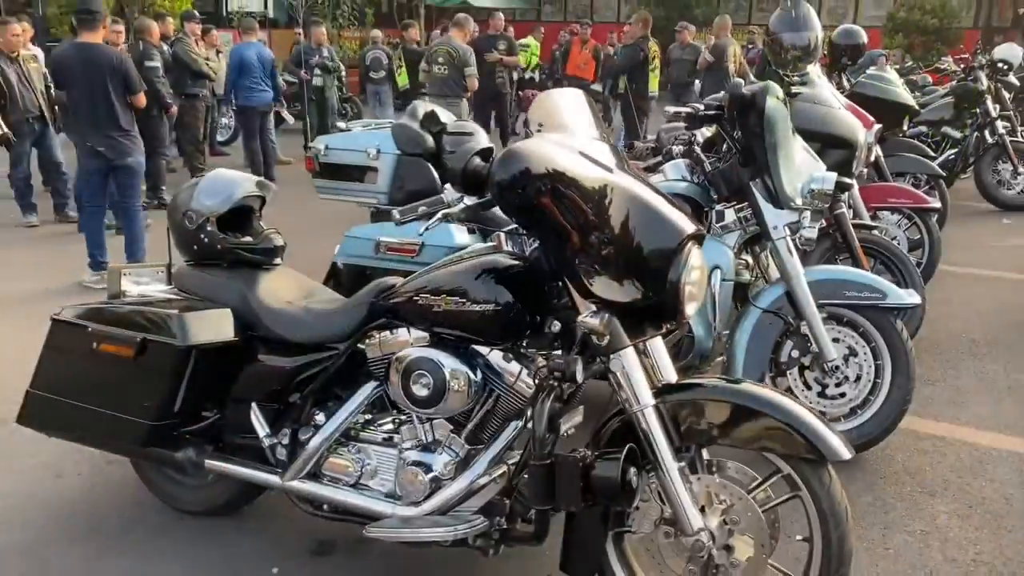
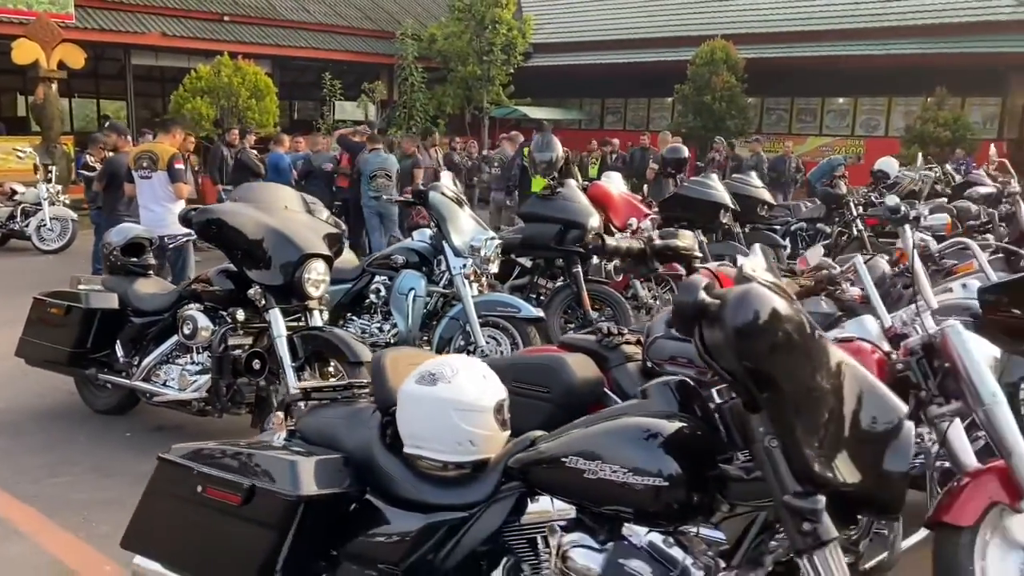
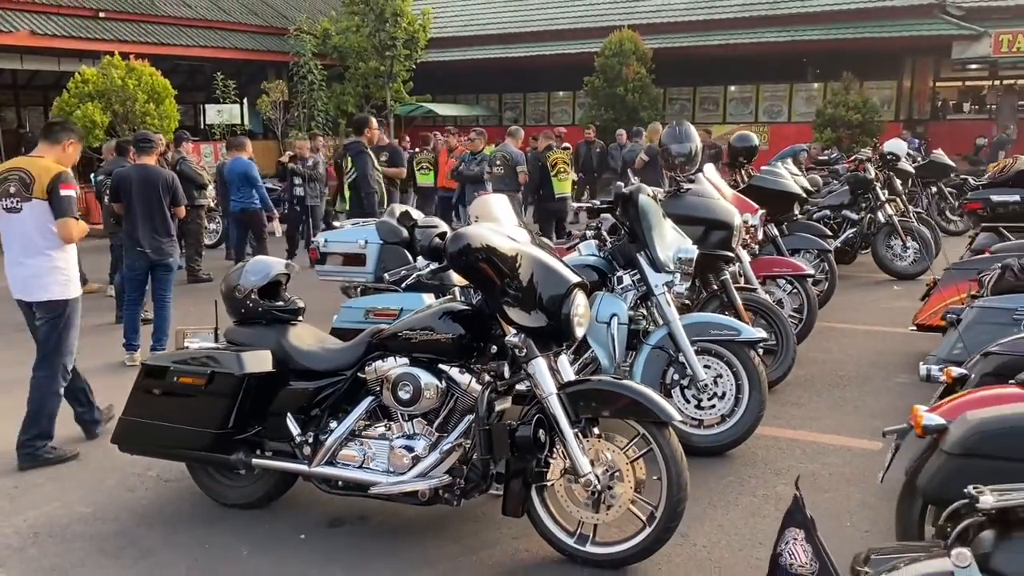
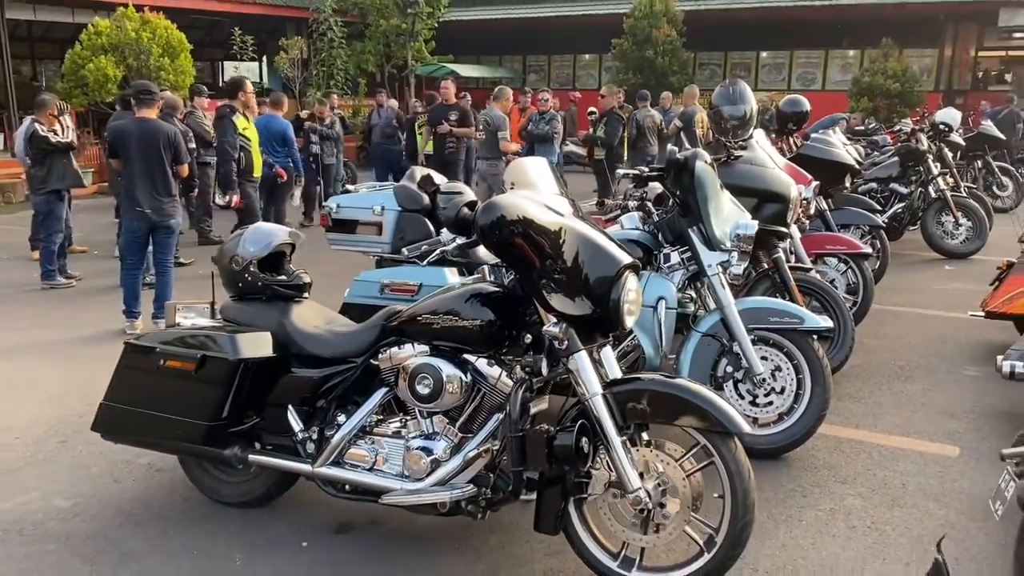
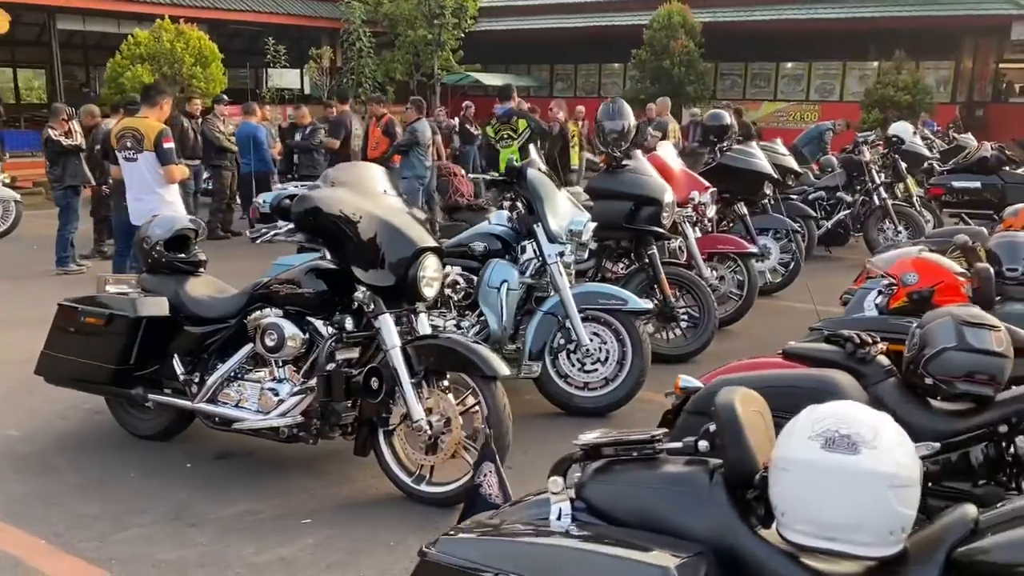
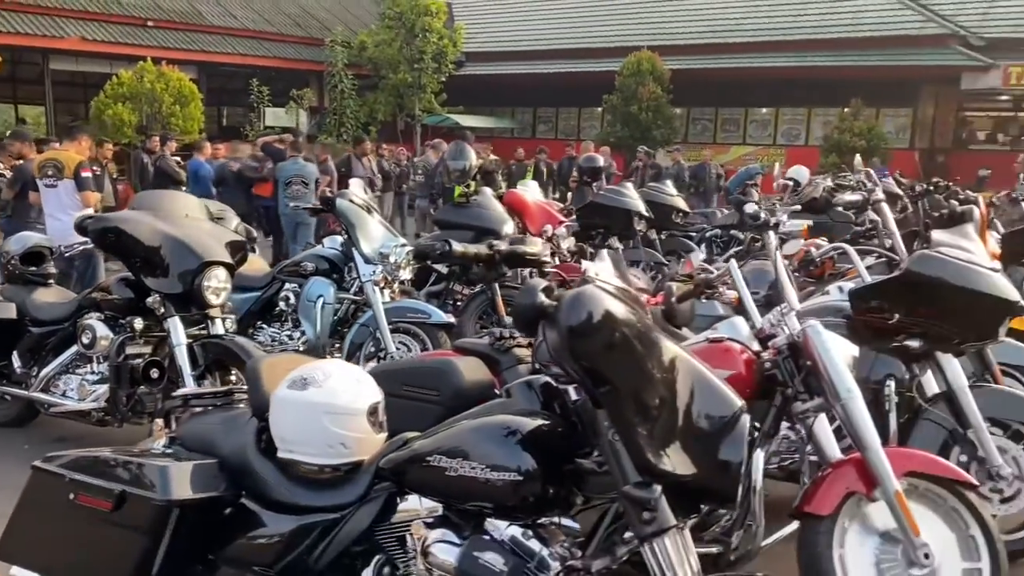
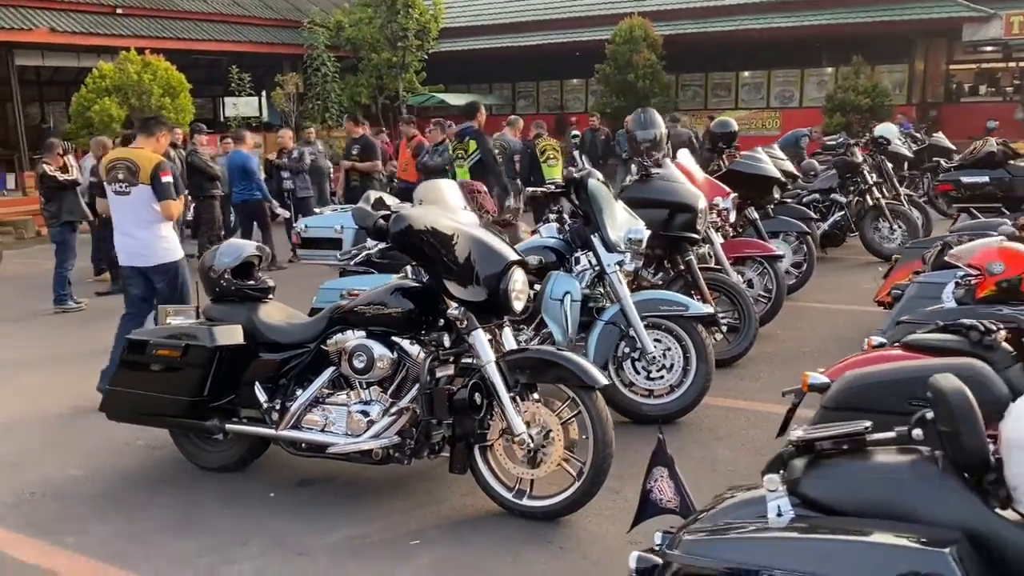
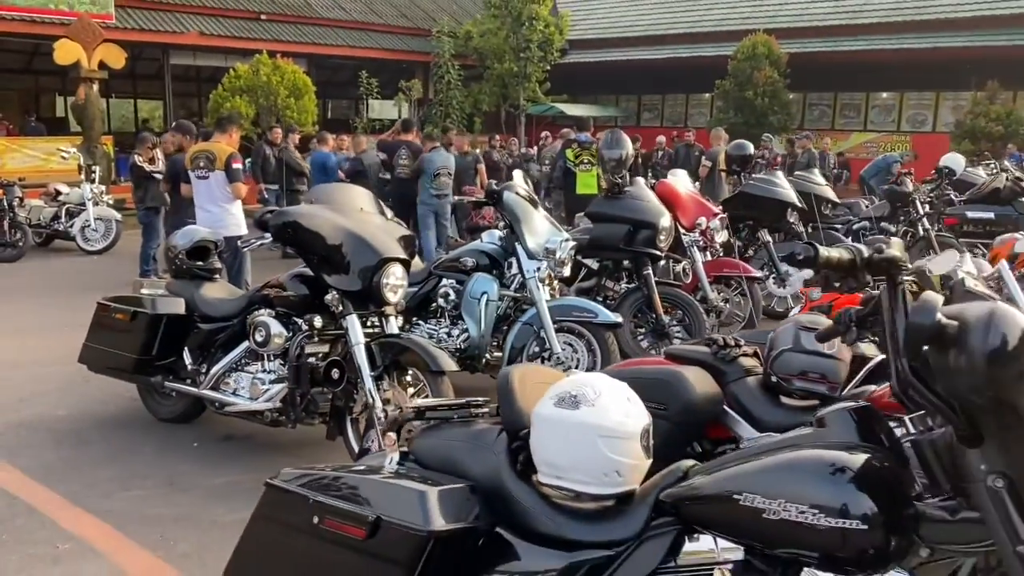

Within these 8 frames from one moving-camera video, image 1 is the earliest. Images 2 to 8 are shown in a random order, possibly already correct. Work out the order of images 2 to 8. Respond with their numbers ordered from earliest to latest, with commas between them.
4, 3, 7, 5, 8, 2, 6
